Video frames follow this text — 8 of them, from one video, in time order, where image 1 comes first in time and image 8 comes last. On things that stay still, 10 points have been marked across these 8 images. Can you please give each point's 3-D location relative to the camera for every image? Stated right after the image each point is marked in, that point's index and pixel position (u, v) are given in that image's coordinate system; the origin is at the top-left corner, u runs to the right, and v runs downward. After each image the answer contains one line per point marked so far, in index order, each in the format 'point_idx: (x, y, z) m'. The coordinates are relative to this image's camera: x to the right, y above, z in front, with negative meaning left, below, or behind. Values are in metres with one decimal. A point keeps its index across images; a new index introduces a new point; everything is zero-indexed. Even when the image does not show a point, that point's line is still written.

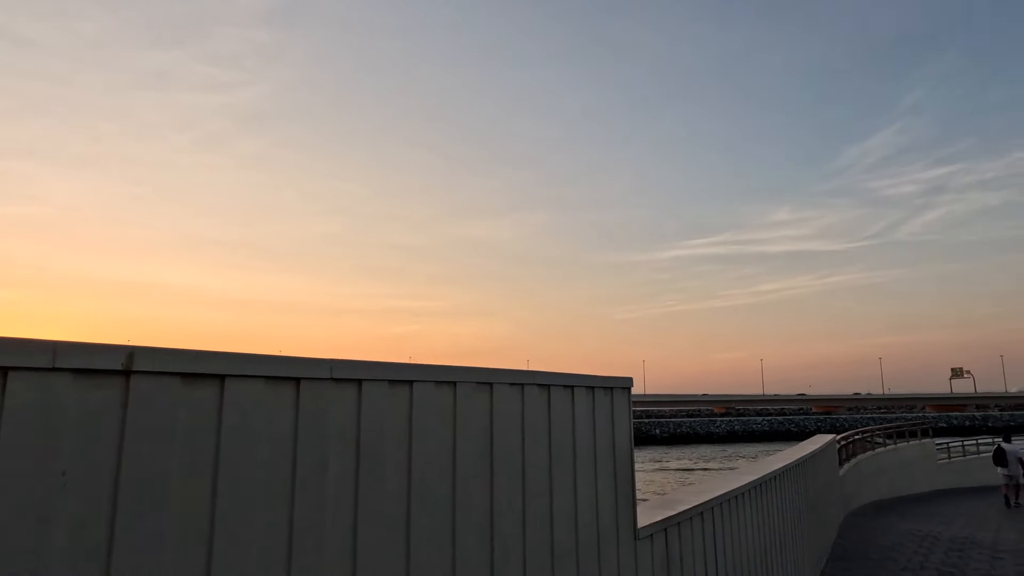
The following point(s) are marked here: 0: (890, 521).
0: (+7.0, -4.4, +12.4) m
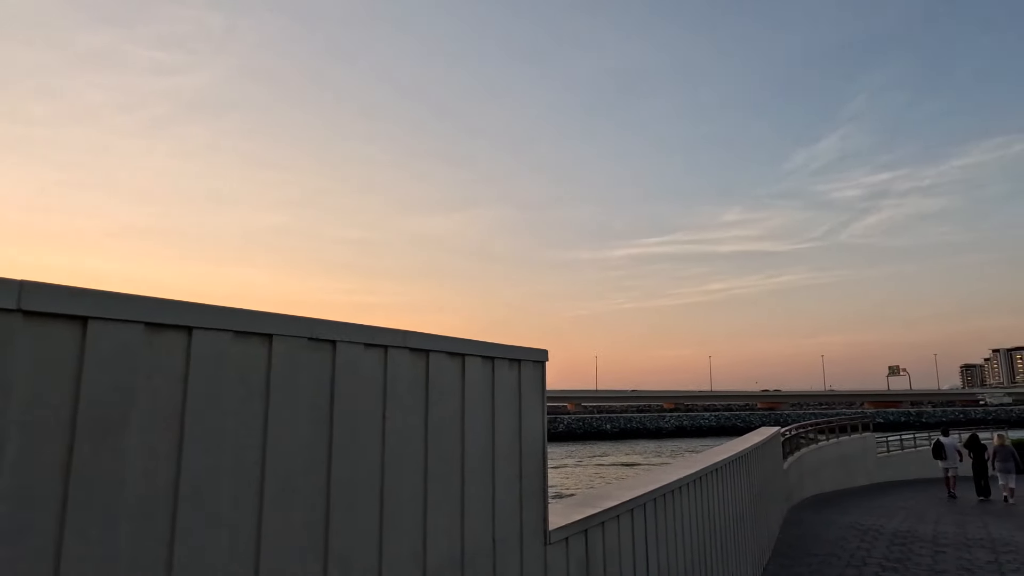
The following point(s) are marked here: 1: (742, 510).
0: (+5.9, -4.2, +12.2) m
1: (+3.4, -3.3, +9.7) m
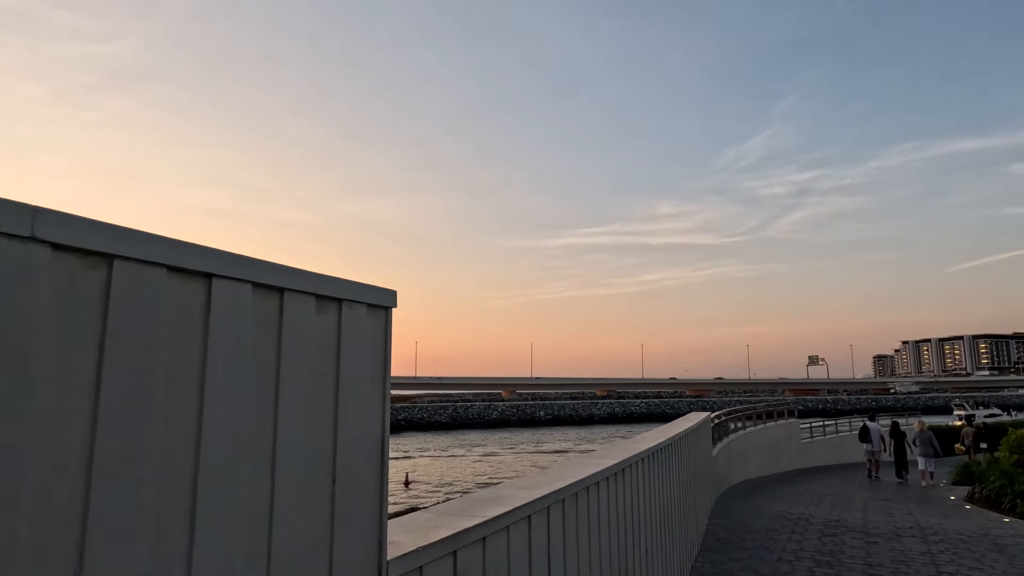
0: (+4.4, -3.8, +11.8) m
1: (+2.2, -2.9, +9.1) m
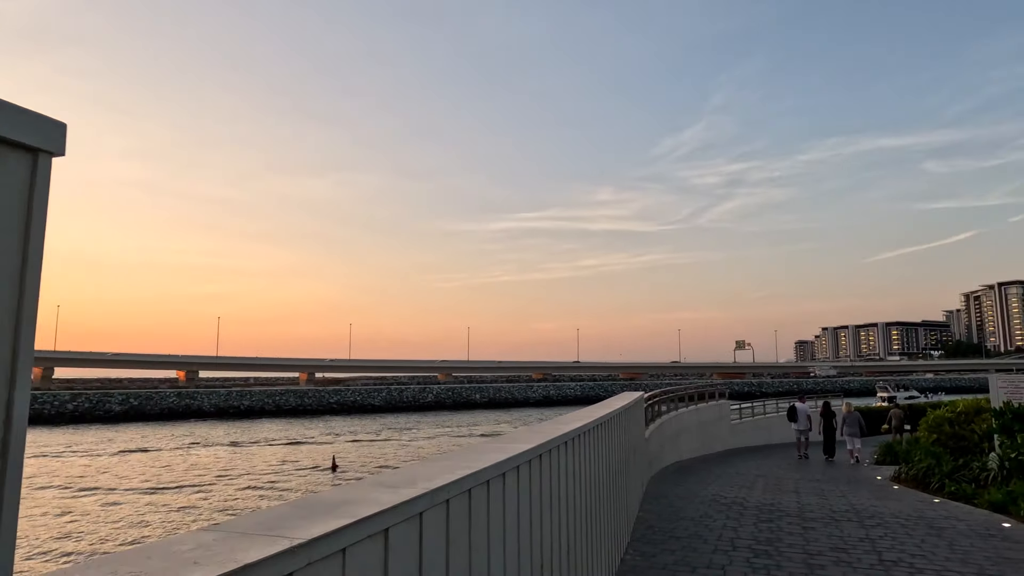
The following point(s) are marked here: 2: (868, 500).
0: (+3.1, -3.4, +11.3) m
1: (+1.1, -2.5, +8.3) m
2: (+5.5, -3.2, +10.2) m
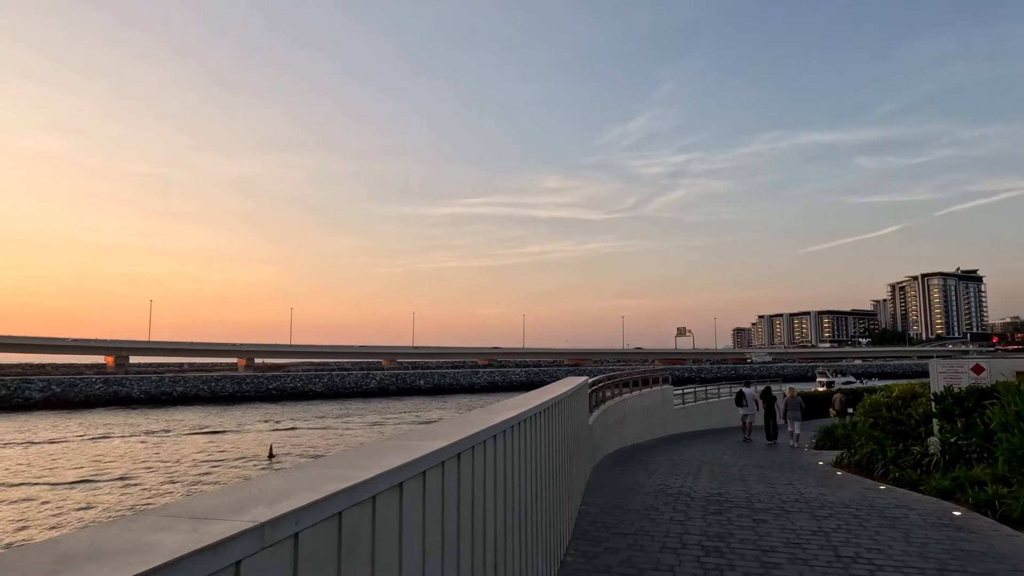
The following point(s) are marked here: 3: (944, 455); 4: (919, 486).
0: (+2.0, -3.1, +10.8) m
1: (+0.3, -2.2, +7.7) m
2: (+4.5, -3.0, +9.9) m
3: (+7.4, -2.9, +11.4) m
4: (+6.0, -2.9, +9.8) m
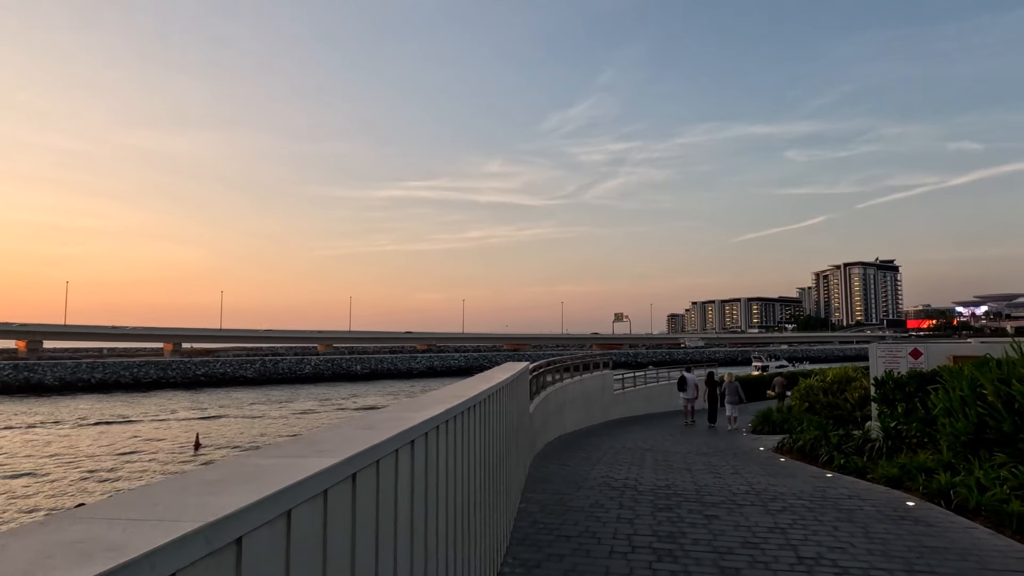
0: (+1.0, -2.8, +10.1) m
1: (-0.4, -2.0, +6.9) m
2: (+3.6, -2.7, +9.5) m
3: (+6.3, -2.6, +11.3) m
4: (+5.1, -2.6, +9.5) m
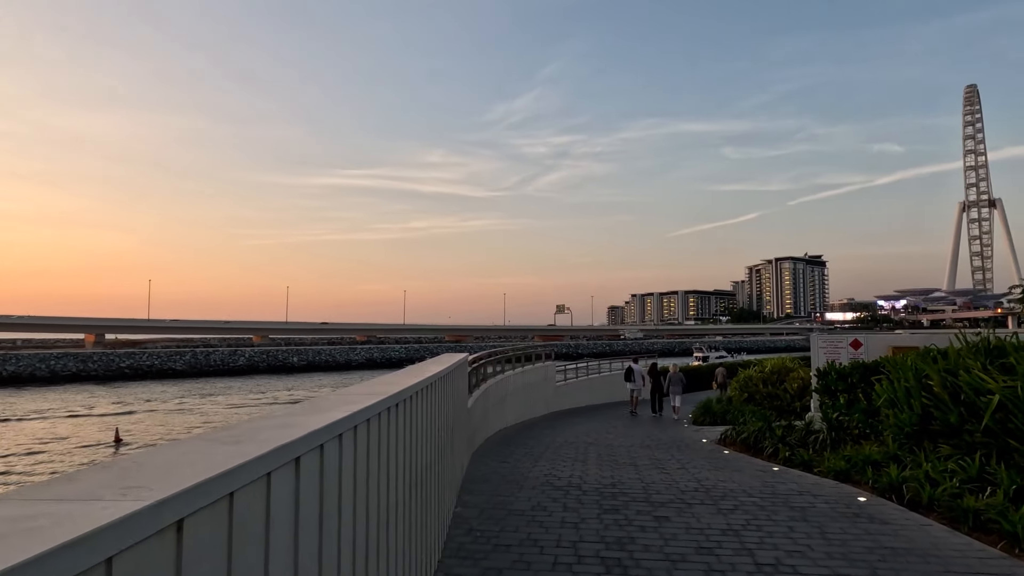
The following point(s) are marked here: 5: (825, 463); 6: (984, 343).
0: (+0.1, -2.6, +9.6) m
1: (-1.0, -1.8, +6.2) m
2: (+2.7, -2.5, +9.1) m
3: (+5.3, -2.4, +11.2) m
4: (+4.2, -2.5, +9.3) m
5: (+4.3, -2.4, +9.1) m
6: (+6.2, -0.7, +8.8) m
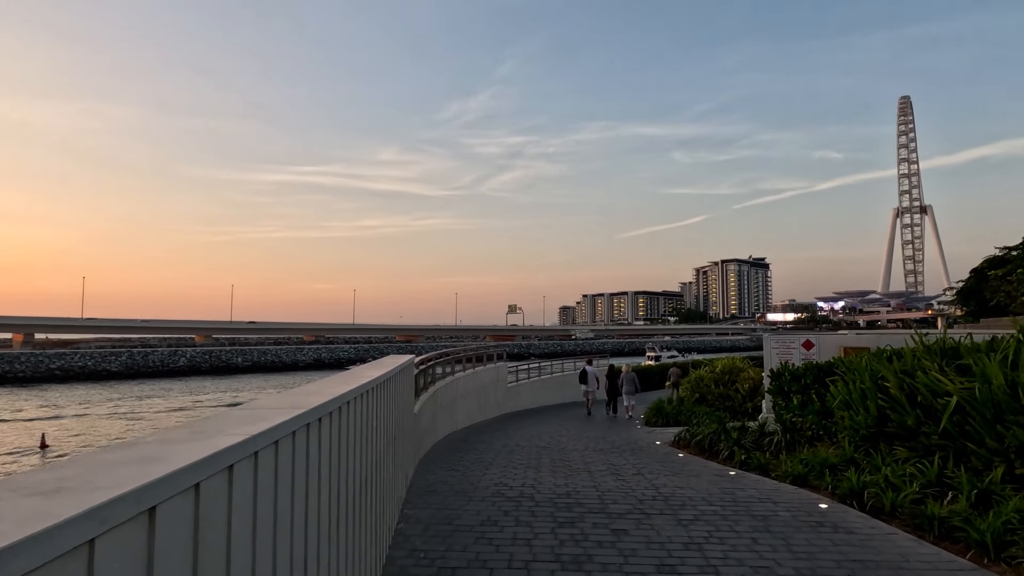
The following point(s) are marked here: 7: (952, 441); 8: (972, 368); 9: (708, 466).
0: (-0.6, -2.5, +9.1) m
1: (-1.4, -1.8, +5.6) m
2: (+2.0, -2.5, +8.8) m
3: (+4.5, -2.4, +11.0) m
4: (+3.5, -2.5, +9.1) m
5: (+3.6, -2.4, +8.9) m
6: (+5.6, -0.7, +8.7) m
7: (+5.0, -1.7, +7.5) m
8: (+5.3, -0.9, +7.6) m
9: (+2.9, -2.6, +9.8) m
